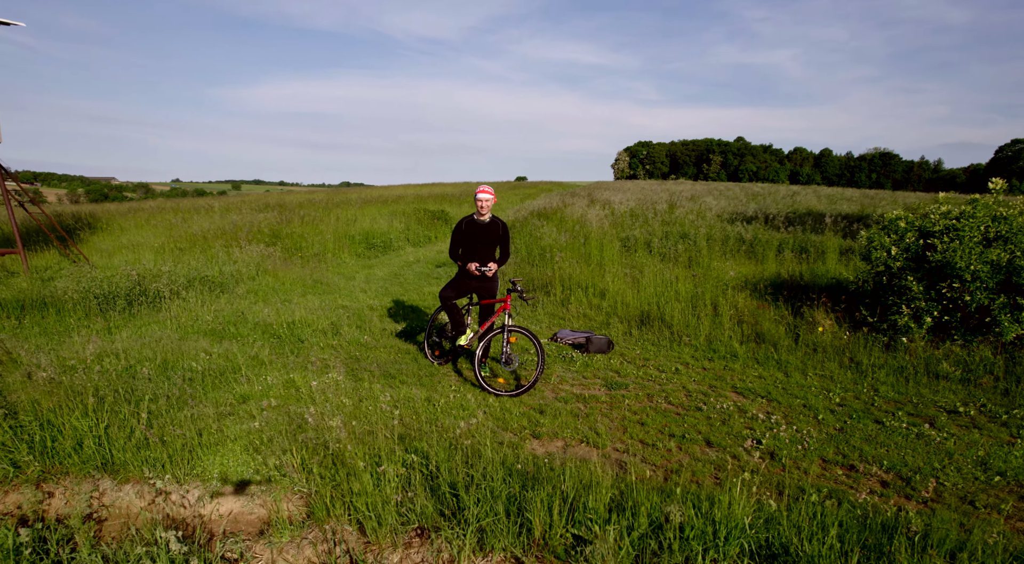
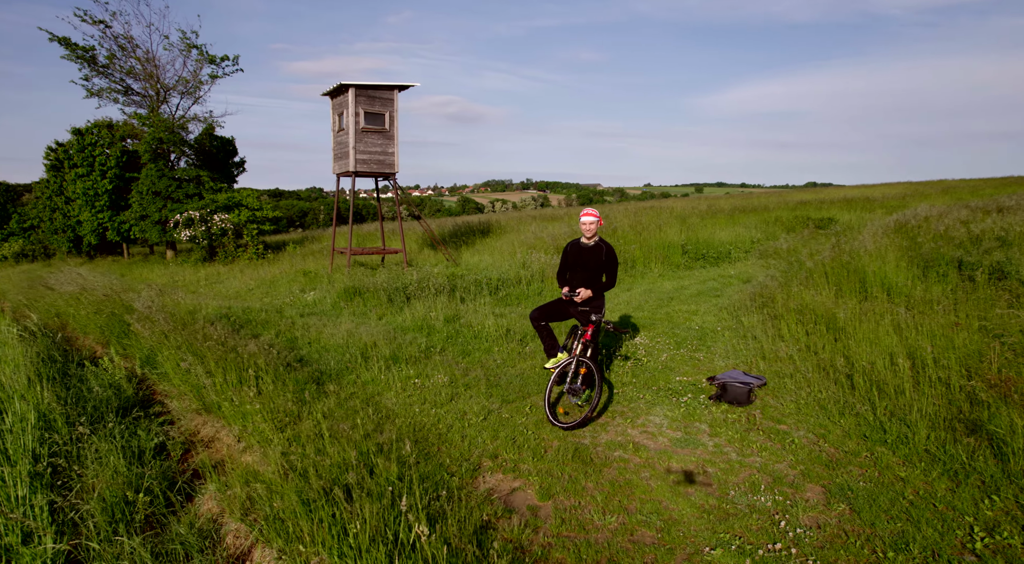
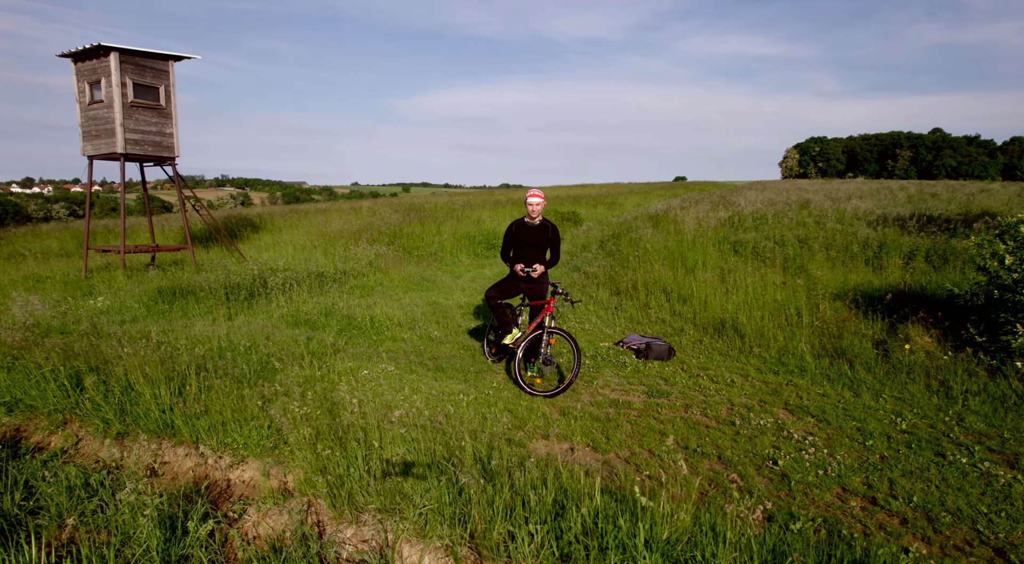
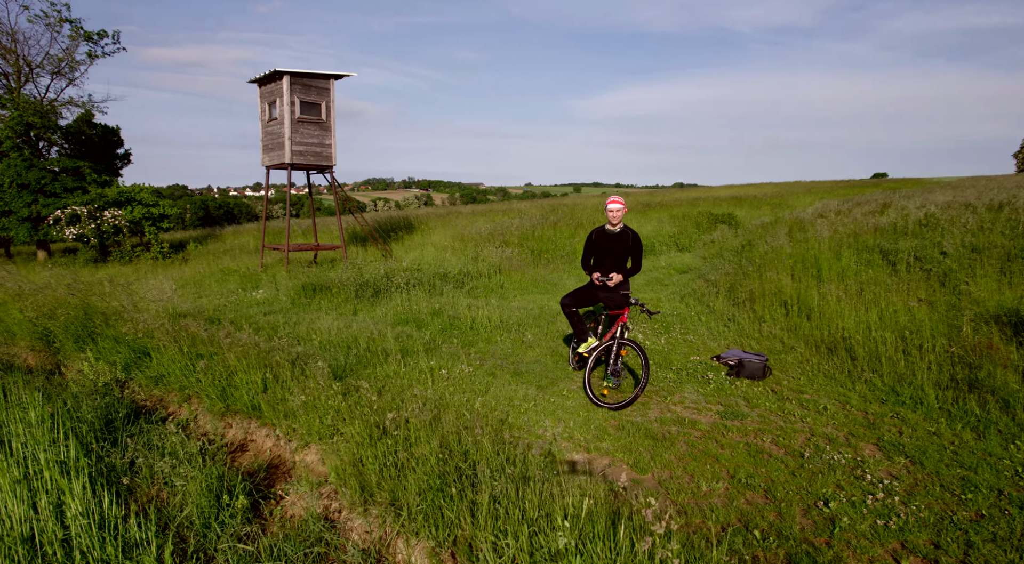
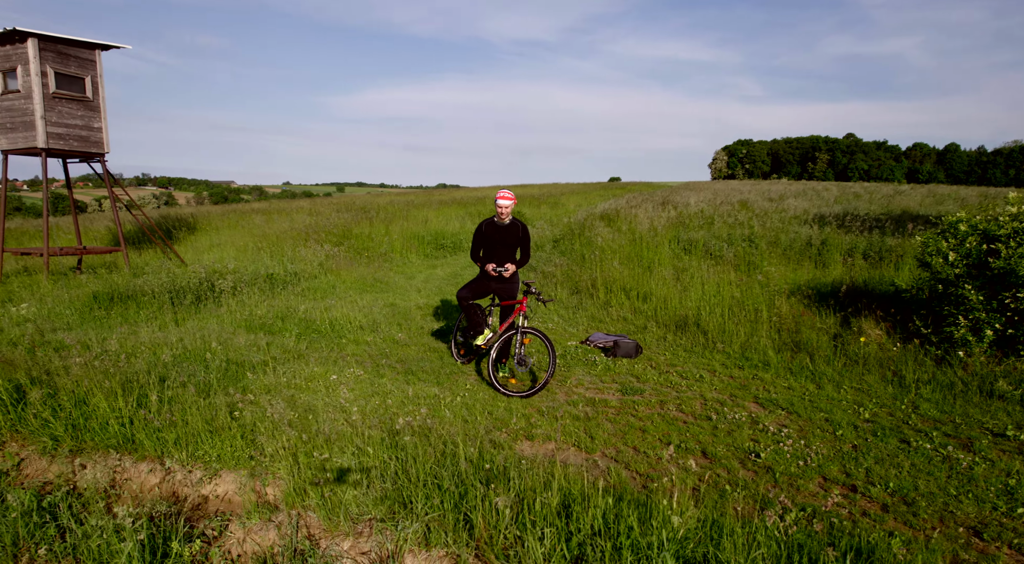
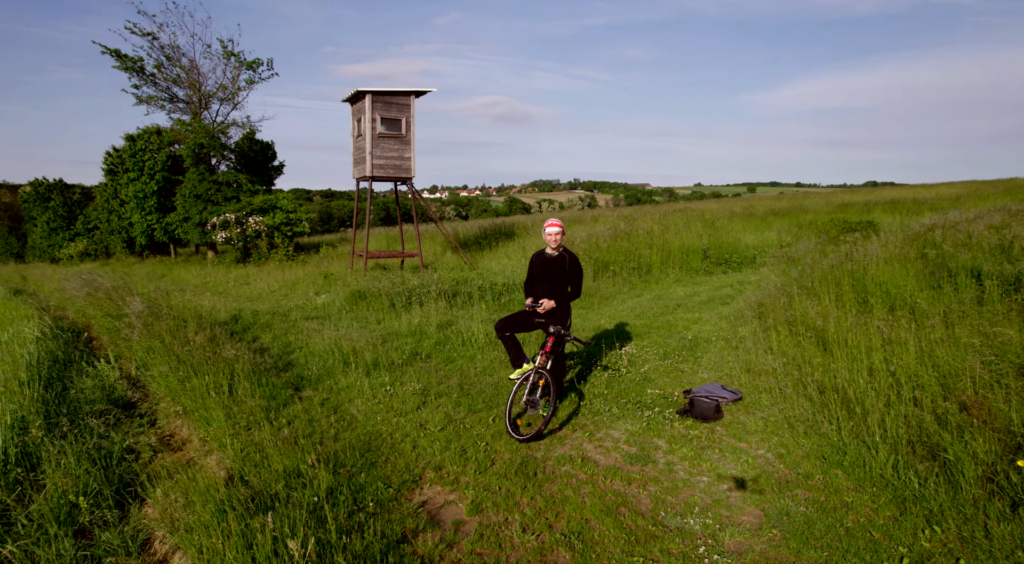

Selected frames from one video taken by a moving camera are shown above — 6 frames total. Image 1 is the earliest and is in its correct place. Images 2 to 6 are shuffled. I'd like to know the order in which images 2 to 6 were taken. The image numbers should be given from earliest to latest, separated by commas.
5, 3, 4, 2, 6
